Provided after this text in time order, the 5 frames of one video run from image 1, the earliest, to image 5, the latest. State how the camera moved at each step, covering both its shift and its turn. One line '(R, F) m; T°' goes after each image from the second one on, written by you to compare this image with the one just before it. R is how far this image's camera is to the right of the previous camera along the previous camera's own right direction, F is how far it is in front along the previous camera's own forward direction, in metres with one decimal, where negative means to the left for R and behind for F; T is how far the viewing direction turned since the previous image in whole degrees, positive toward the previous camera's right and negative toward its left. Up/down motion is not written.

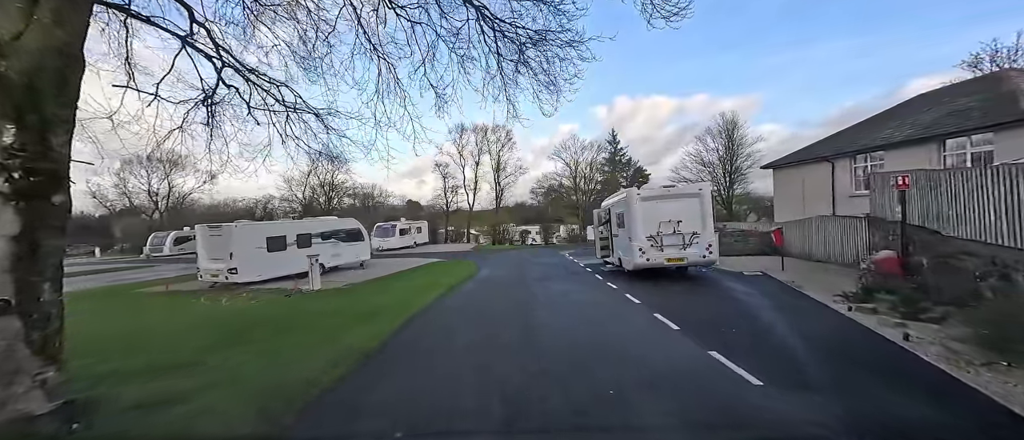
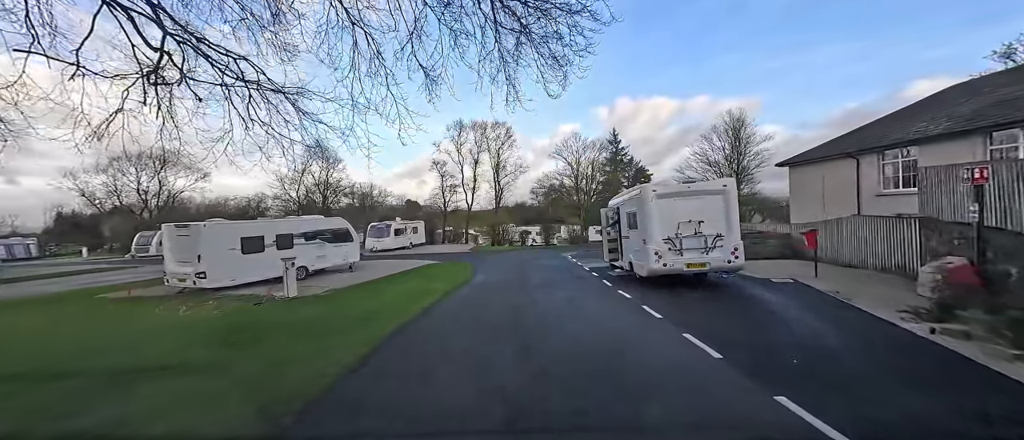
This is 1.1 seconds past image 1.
(0.0, +1.1) m; 0°
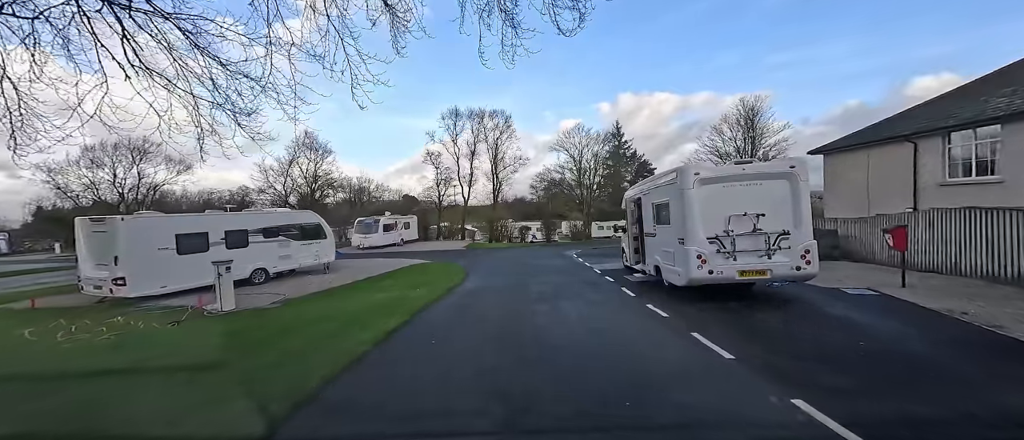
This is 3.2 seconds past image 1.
(0.0, +2.1) m; 0°
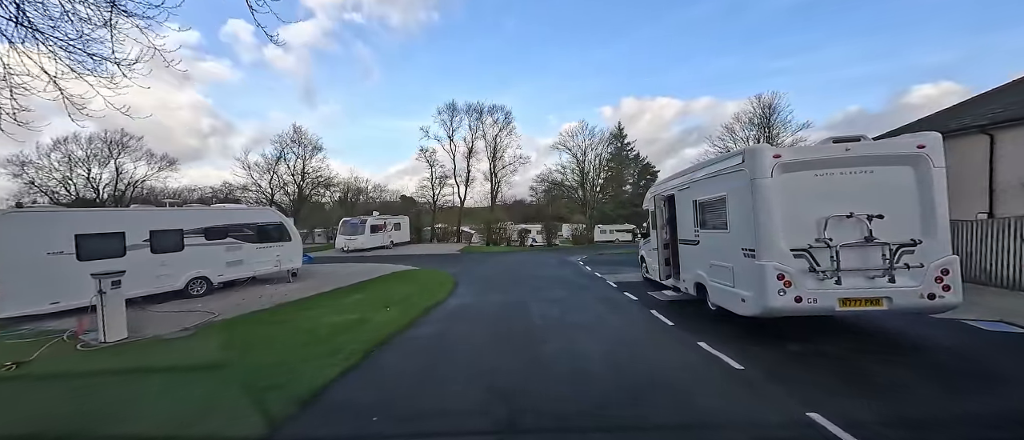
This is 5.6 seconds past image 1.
(0.0, +2.1) m; 0°
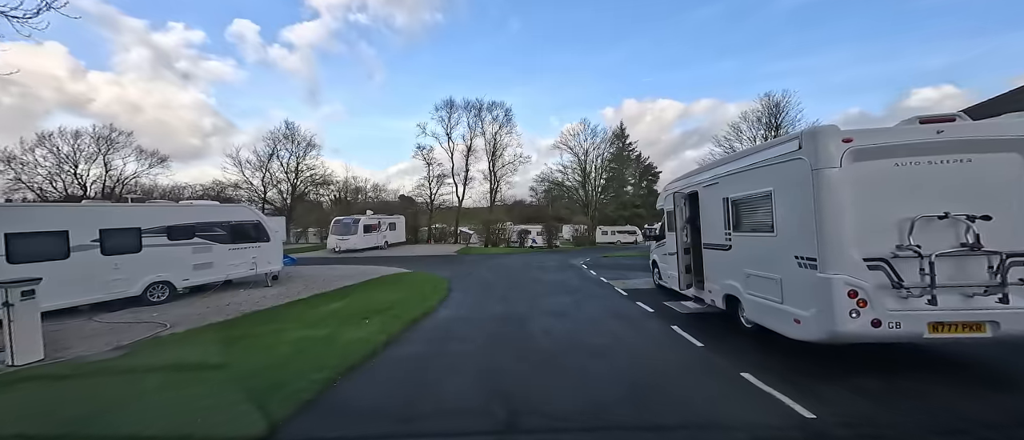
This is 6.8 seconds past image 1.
(0.0, +1.0) m; 0°
